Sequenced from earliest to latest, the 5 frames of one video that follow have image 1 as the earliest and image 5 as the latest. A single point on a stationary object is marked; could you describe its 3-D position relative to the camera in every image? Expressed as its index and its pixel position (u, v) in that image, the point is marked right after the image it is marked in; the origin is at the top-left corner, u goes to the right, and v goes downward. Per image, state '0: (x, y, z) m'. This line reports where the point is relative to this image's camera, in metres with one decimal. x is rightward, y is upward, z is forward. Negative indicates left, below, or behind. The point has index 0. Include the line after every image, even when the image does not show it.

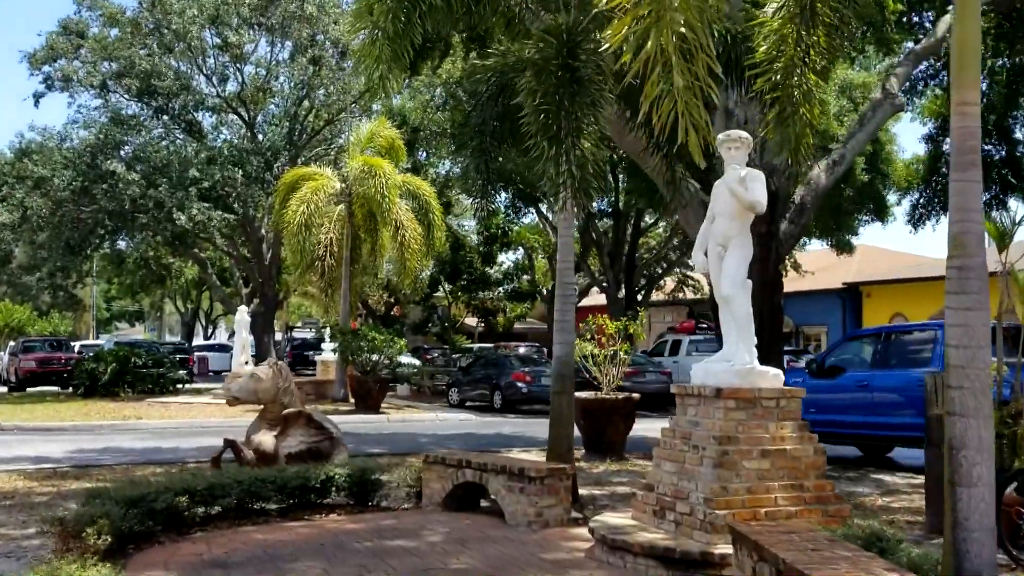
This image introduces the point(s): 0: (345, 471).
0: (-1.1, -1.3, +7.8) m
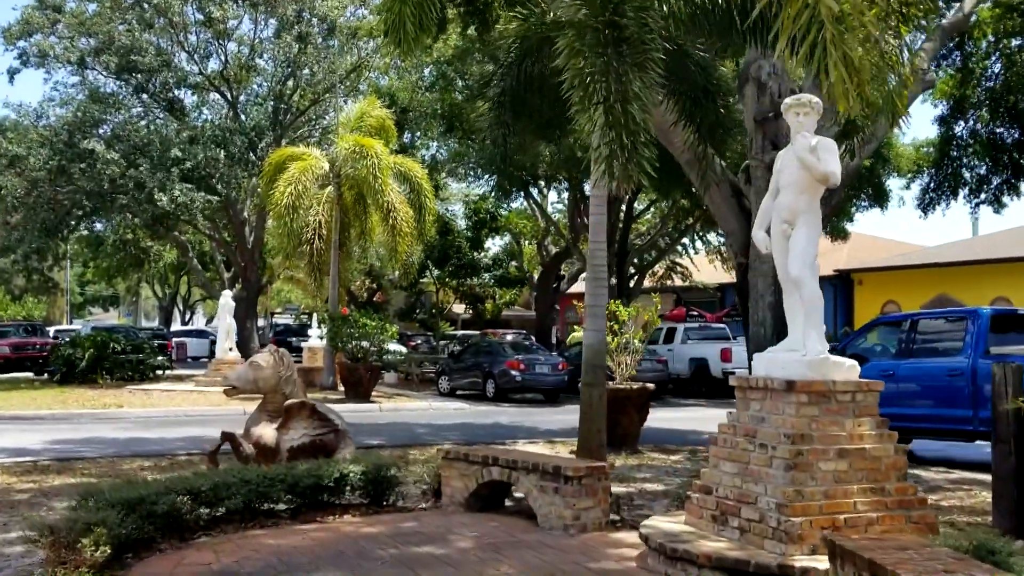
0: (-1.0, -1.1, +7.1) m
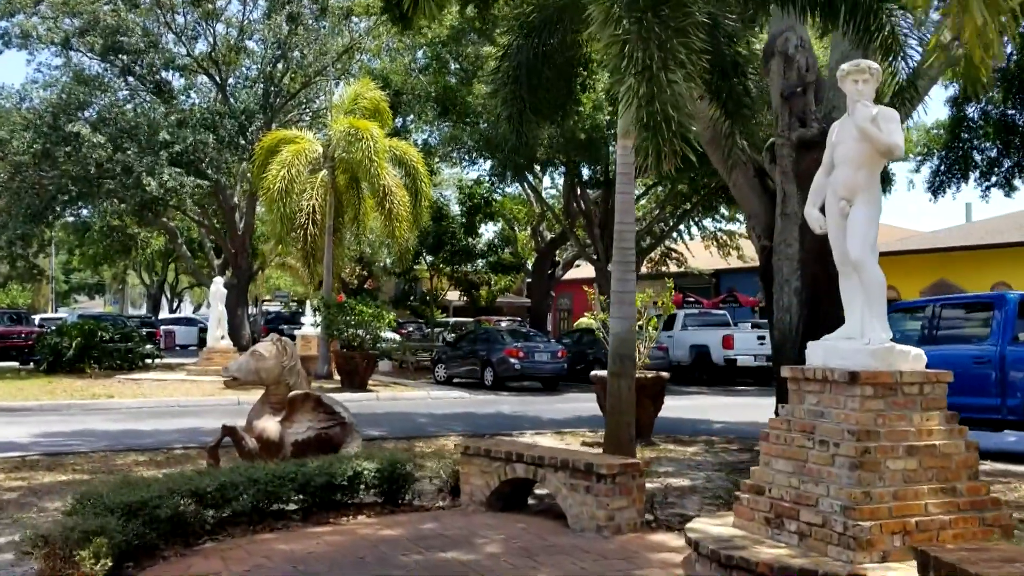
0: (-0.8, -1.0, +6.7) m
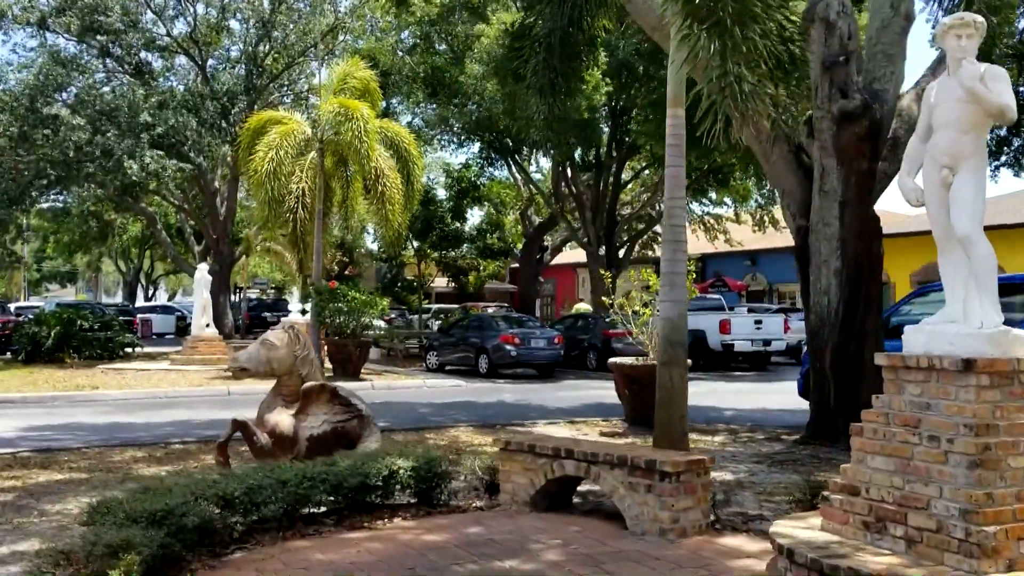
0: (-0.6, -1.0, +6.1) m
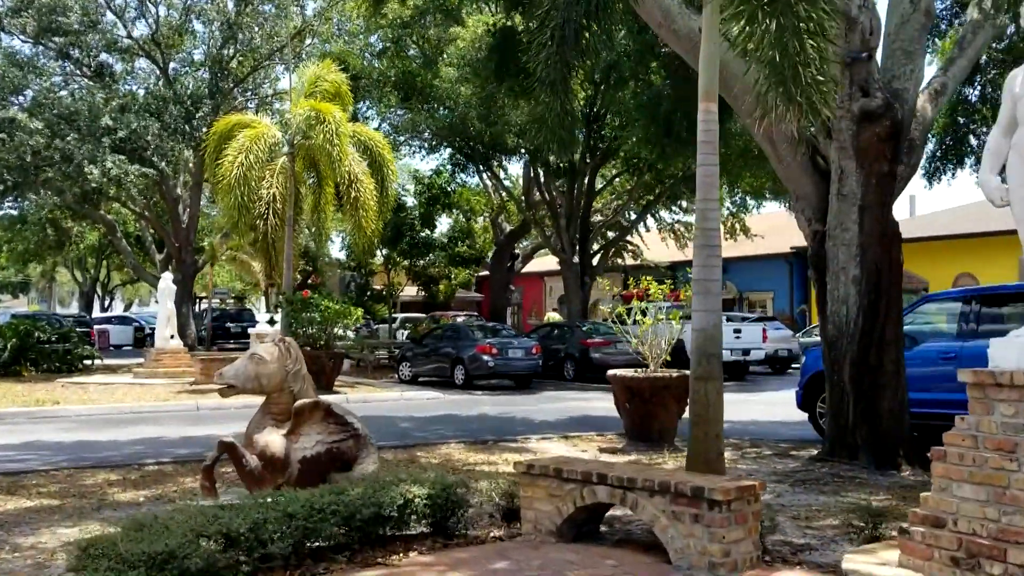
0: (-0.4, -1.0, +5.6) m
